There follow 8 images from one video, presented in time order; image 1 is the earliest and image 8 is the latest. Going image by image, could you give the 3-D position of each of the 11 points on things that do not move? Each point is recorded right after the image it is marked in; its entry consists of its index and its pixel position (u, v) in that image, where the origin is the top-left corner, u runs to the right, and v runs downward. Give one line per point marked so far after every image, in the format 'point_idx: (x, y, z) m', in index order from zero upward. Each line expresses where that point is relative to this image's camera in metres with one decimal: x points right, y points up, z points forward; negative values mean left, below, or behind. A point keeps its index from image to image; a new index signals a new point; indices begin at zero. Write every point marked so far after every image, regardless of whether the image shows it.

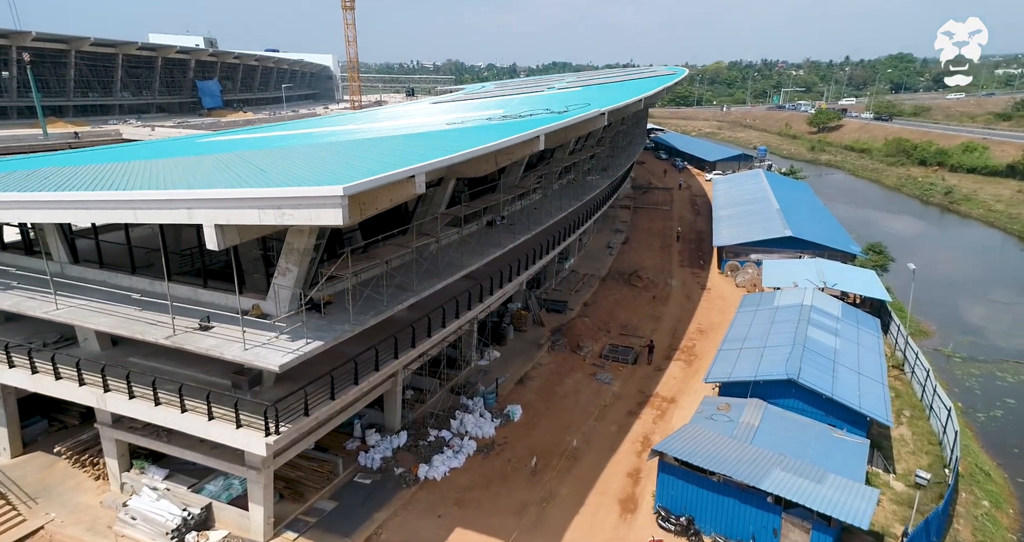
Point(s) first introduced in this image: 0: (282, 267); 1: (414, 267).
0: (-4.8, +0.1, +13.4) m
1: (-2.6, 0.0, +17.3) m
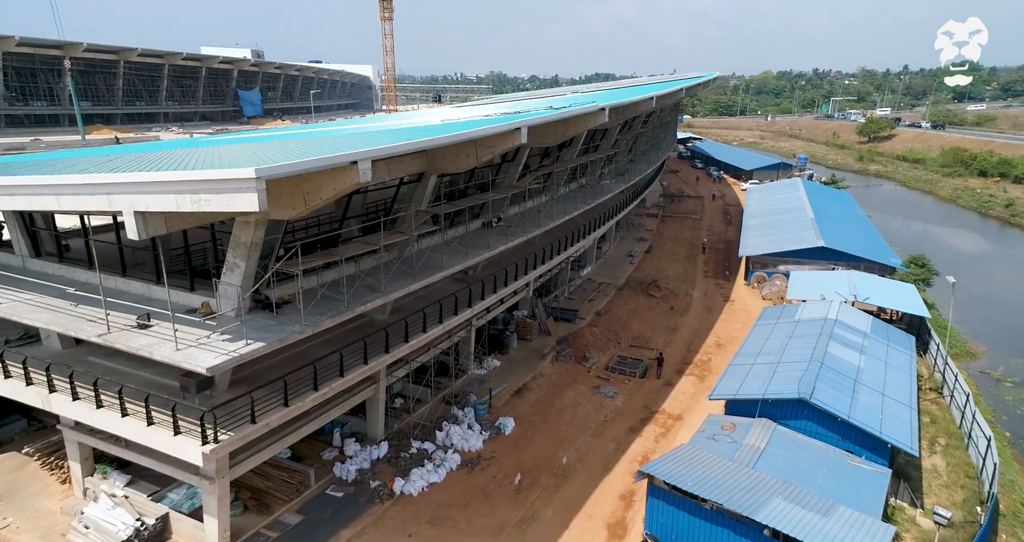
0: (-5.6, +0.1, +12.6) m
1: (-3.2, 0.0, +16.4) m
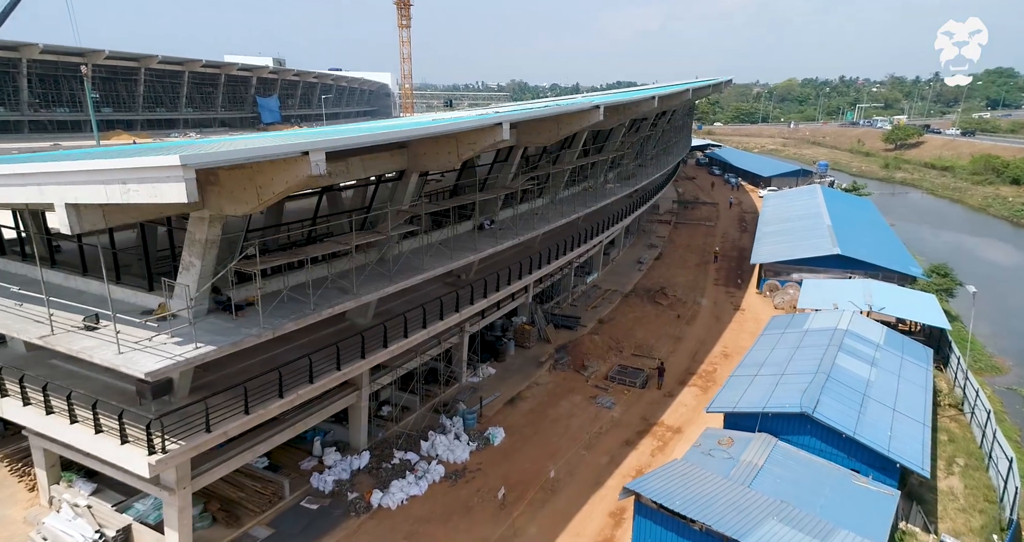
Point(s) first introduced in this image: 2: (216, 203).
0: (-6.2, +0.2, +12.0) m
1: (-3.6, -0.1, +15.7) m
2: (-5.1, +1.2, +11.1) m
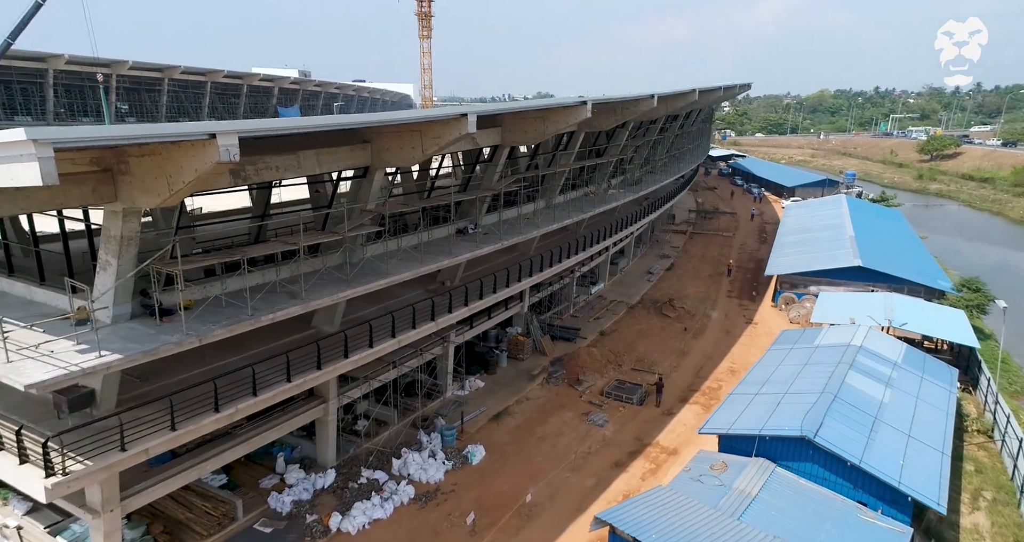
0: (-7.1, +0.2, +11.0) m
1: (-4.4, -0.1, +14.5) m
2: (-6.1, +1.2, +10.0) m
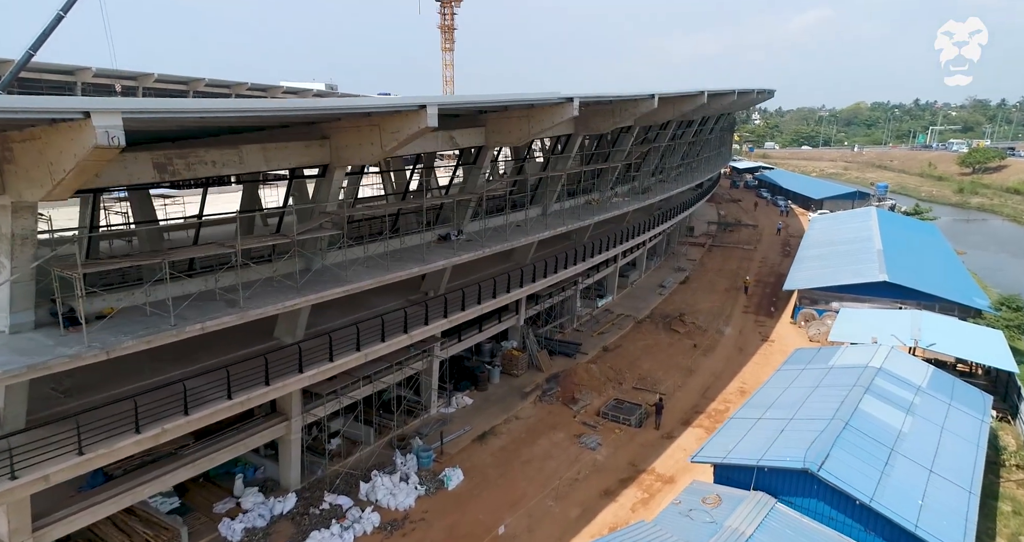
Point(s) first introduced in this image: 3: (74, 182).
0: (-8.0, +0.2, +9.9) m
1: (-5.2, -0.2, +13.4) m
2: (-7.0, +1.2, +9.0) m
3: (-6.0, +1.2, +8.7) m
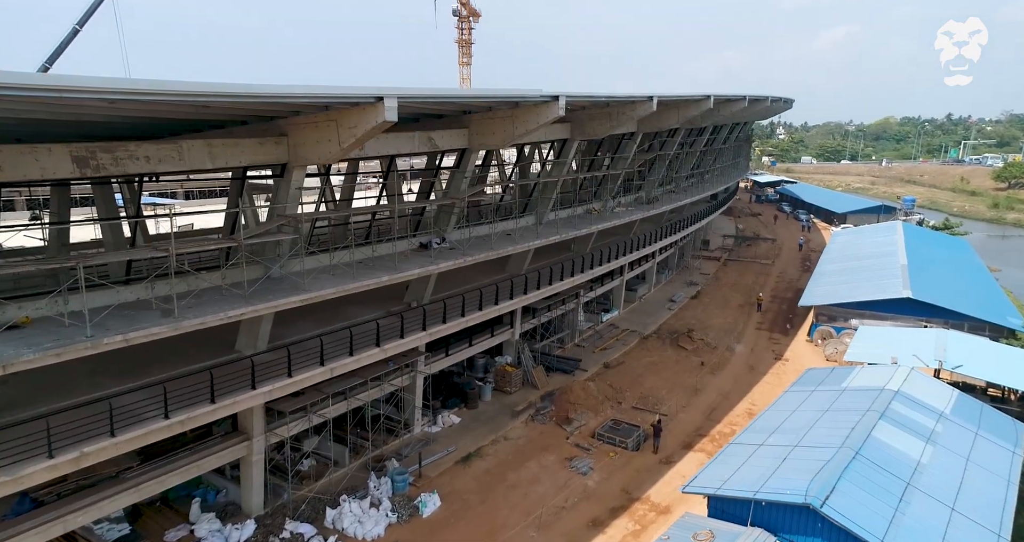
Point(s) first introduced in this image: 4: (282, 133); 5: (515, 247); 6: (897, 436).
0: (-8.7, +0.2, +9.1) m
1: (-5.8, -0.4, +12.4) m
2: (-7.8, +1.2, +8.1) m
3: (-6.8, +1.2, +7.8) m
4: (-4.7, +2.8, +12.9) m
5: (+0.2, +0.7, +19.3) m
6: (+8.9, -3.8, +14.7) m
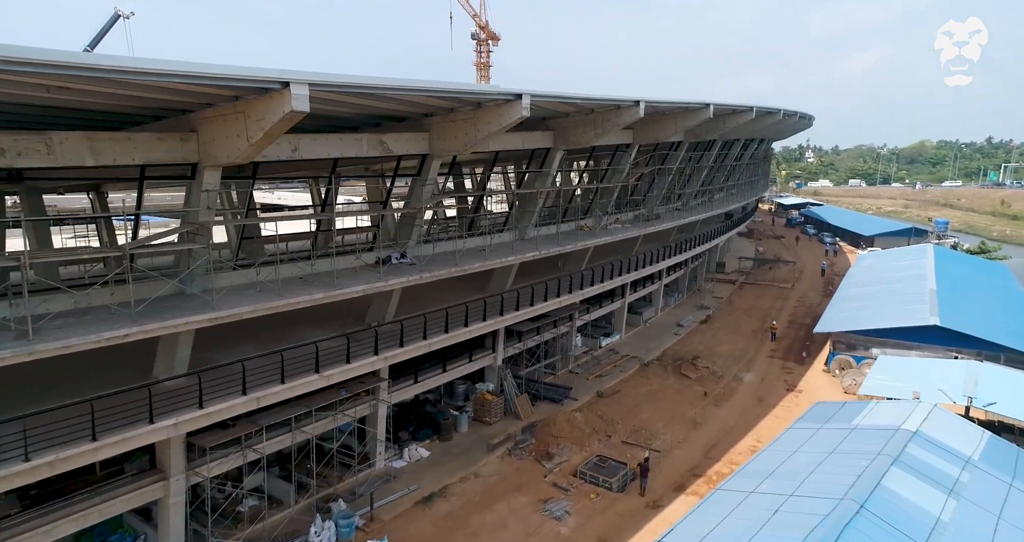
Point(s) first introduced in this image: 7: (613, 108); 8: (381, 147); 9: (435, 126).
0: (-10.0, +0.1, +7.7) m
1: (-6.9, -0.6, +10.9) m
2: (-9.1, +1.2, +6.8) m
3: (-8.1, +1.2, +6.4) m
4: (-5.8, +2.5, +11.5) m
5: (-0.7, +0.2, +17.6) m
6: (+7.8, -4.2, +12.4) m
7: (+3.1, +4.9, +19.0) m
8: (-3.1, +2.9, +14.8) m
9: (-1.9, +3.6, +15.9) m
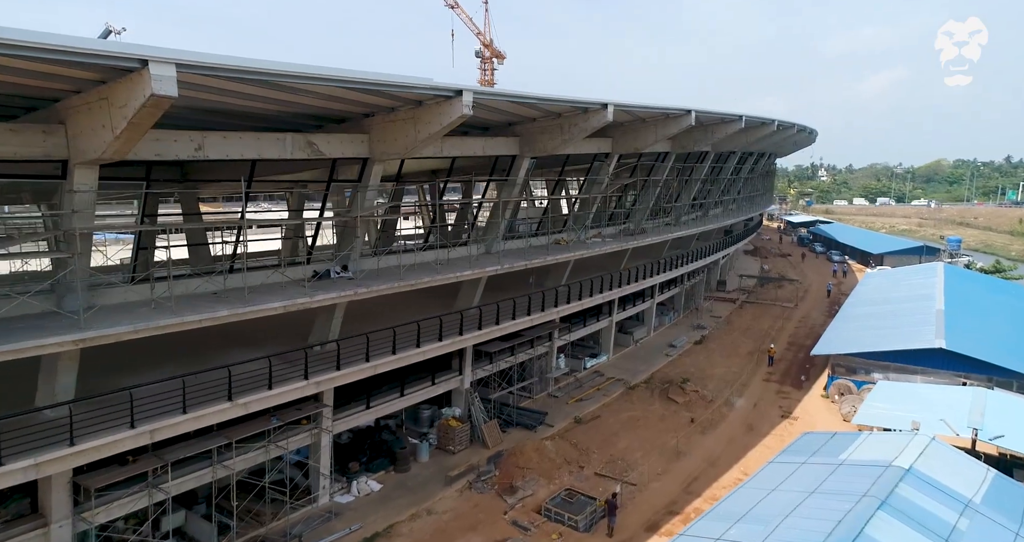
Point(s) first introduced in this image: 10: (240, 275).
0: (-11.4, +0.1, +6.5) m
1: (-8.2, -0.7, +9.6) m
2: (-10.5, +1.2, +5.6) m
3: (-9.5, +1.2, +5.2) m
4: (-7.1, +2.3, +10.3) m
5: (-1.8, -0.2, +16.2) m
6: (+6.6, -4.4, +10.7) m
7: (+2.0, +4.4, +17.6) m
8: (-4.3, +2.6, +13.5) m
9: (-3.1, +3.3, +14.6) m
10: (-5.7, 0.0, +13.4) m
